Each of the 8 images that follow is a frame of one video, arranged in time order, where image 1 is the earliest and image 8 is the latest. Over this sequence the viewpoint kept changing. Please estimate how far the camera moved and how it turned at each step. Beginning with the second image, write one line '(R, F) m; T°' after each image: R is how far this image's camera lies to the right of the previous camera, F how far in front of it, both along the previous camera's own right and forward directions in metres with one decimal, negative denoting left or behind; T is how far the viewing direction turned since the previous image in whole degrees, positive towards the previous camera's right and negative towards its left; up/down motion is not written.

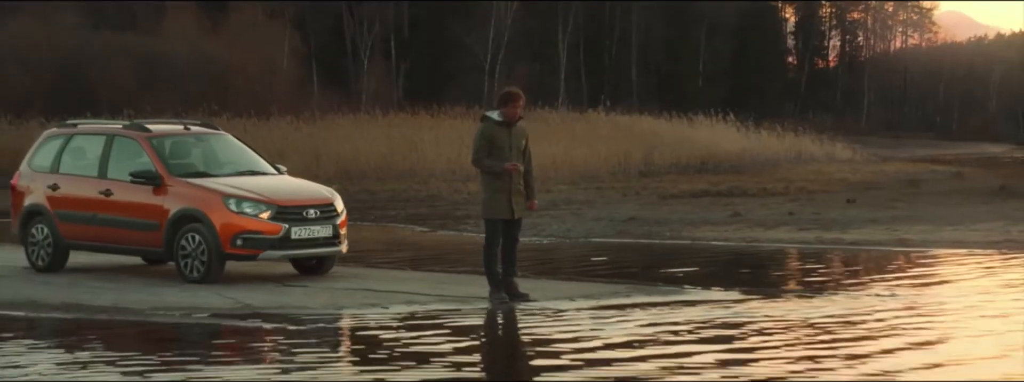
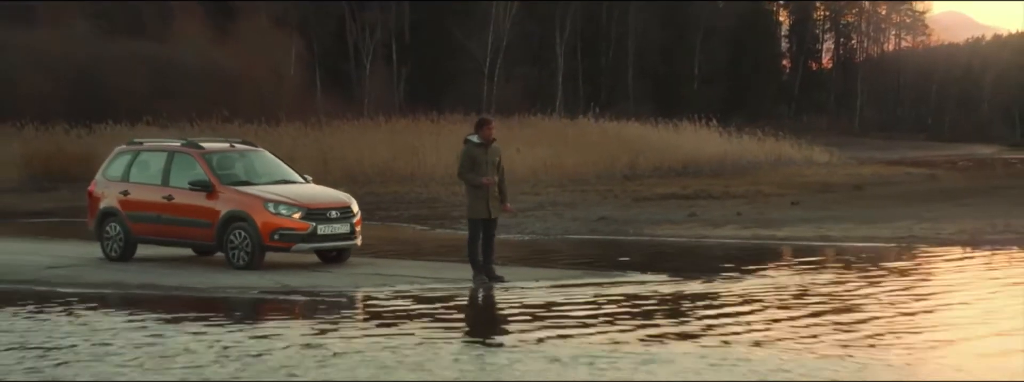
(+0.1, -1.9) m; 0°
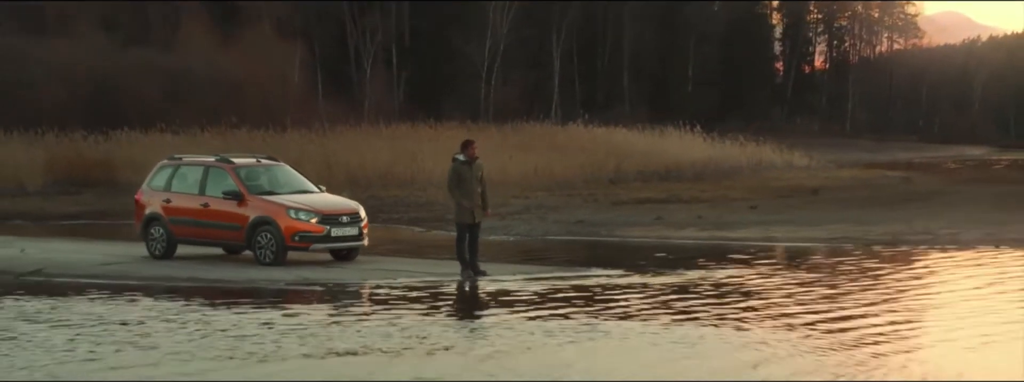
(+0.1, -1.8) m; 0°
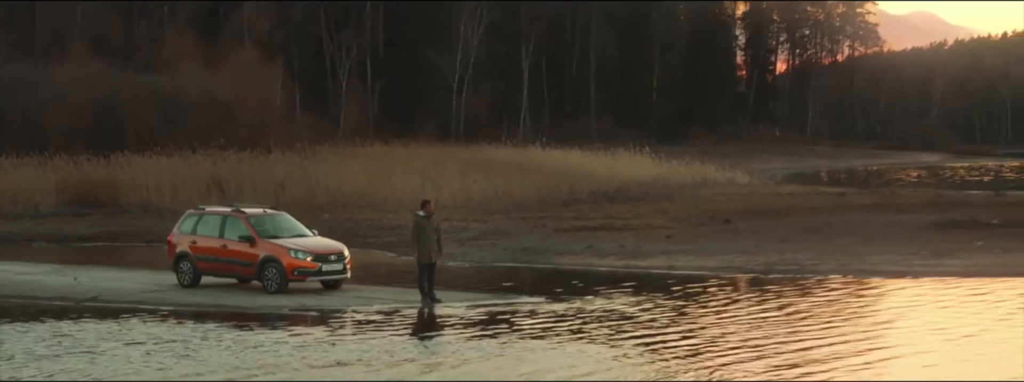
(+0.2, -3.3) m; +1°
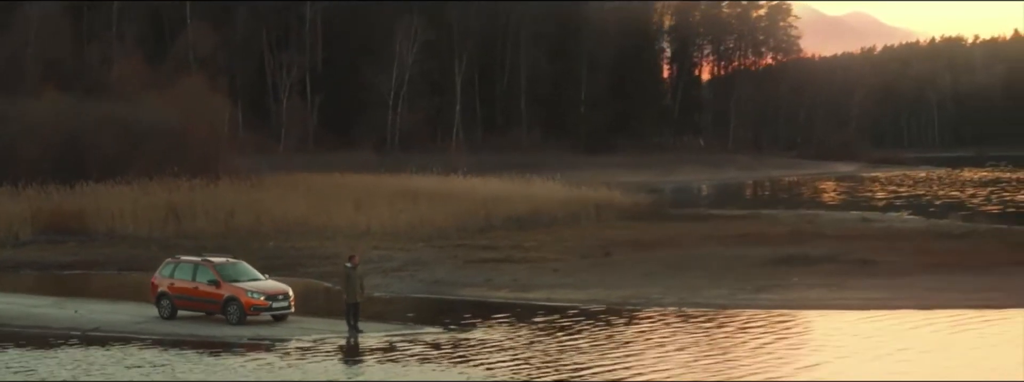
(+0.3, -4.3) m; +1°
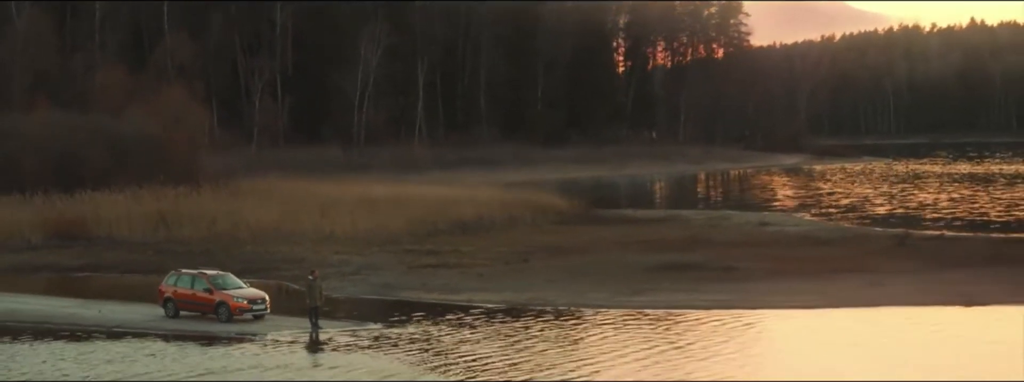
(+0.5, -5.8) m; +1°
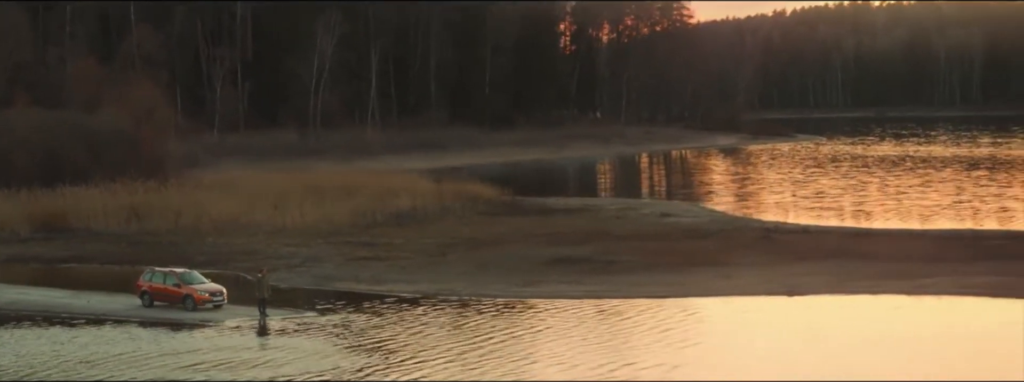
(+0.7, -5.9) m; +1°
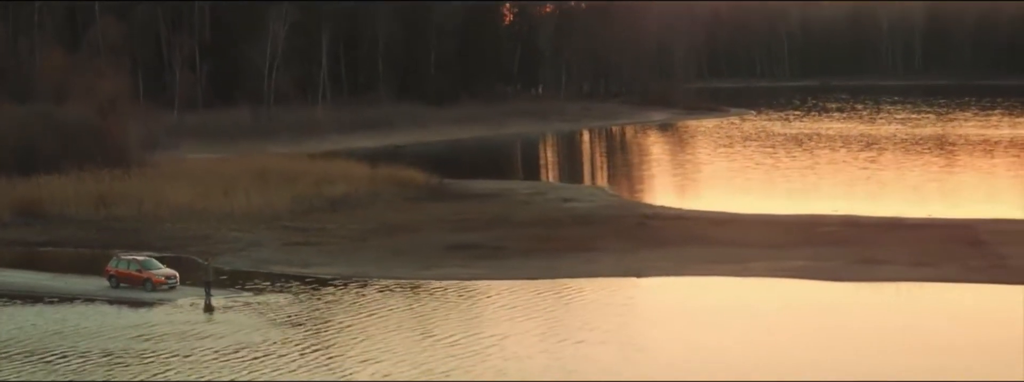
(+1.1, -7.1) m; +1°
